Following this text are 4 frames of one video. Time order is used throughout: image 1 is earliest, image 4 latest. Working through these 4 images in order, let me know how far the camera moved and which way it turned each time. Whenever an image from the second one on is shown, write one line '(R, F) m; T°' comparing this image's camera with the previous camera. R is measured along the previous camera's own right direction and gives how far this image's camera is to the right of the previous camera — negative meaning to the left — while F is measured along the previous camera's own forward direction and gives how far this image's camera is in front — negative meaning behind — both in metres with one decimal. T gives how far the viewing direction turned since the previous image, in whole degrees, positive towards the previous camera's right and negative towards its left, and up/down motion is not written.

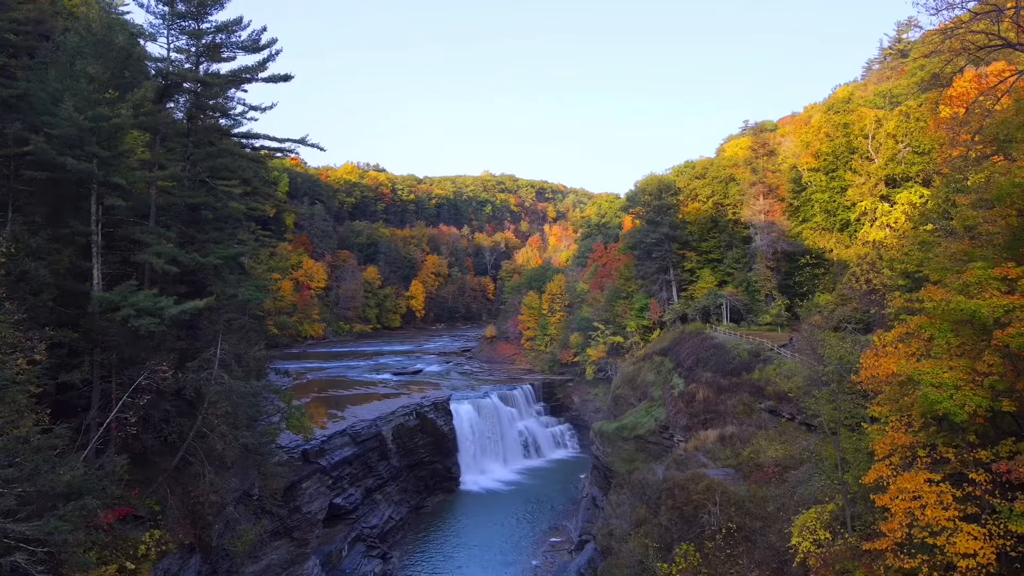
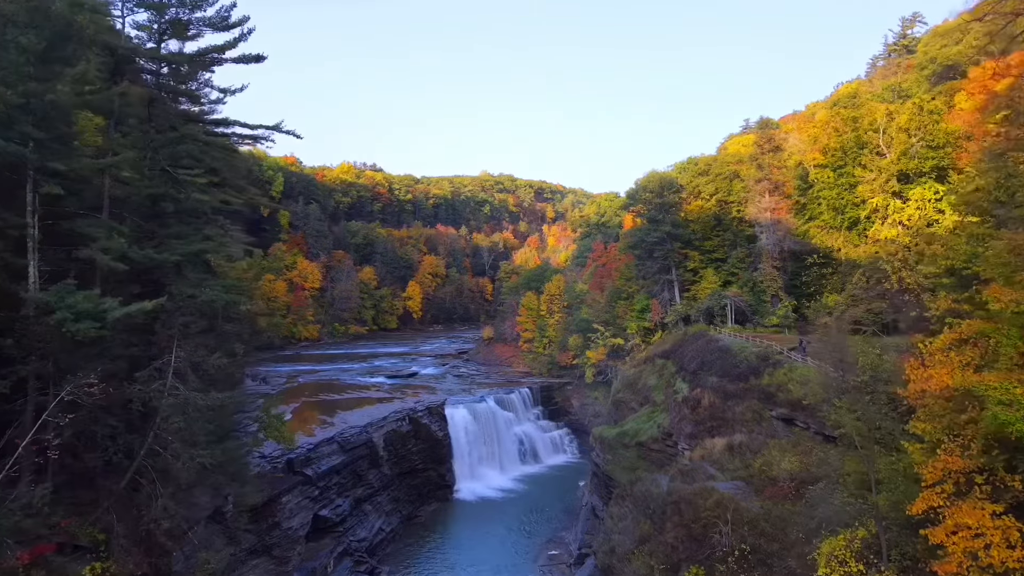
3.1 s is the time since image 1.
(+0.1, +1.0) m; 0°
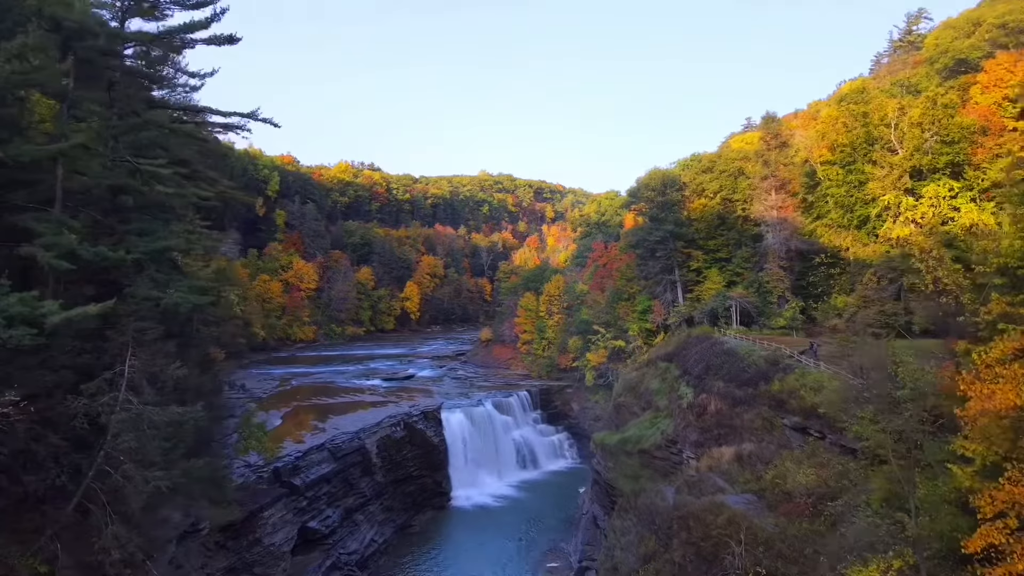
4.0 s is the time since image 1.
(+0.1, +0.9) m; 0°
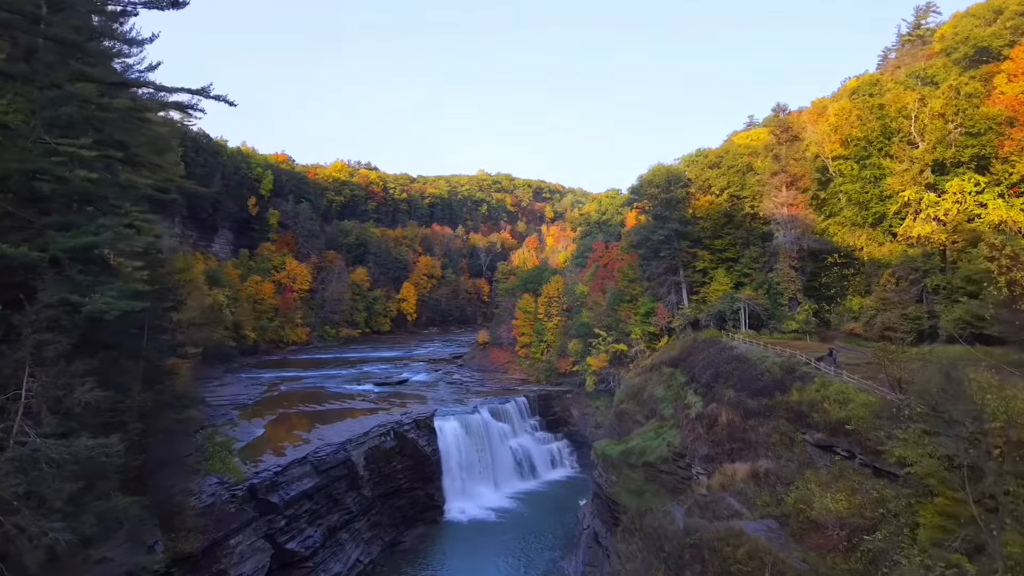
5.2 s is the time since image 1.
(+0.1, +1.4) m; 0°
